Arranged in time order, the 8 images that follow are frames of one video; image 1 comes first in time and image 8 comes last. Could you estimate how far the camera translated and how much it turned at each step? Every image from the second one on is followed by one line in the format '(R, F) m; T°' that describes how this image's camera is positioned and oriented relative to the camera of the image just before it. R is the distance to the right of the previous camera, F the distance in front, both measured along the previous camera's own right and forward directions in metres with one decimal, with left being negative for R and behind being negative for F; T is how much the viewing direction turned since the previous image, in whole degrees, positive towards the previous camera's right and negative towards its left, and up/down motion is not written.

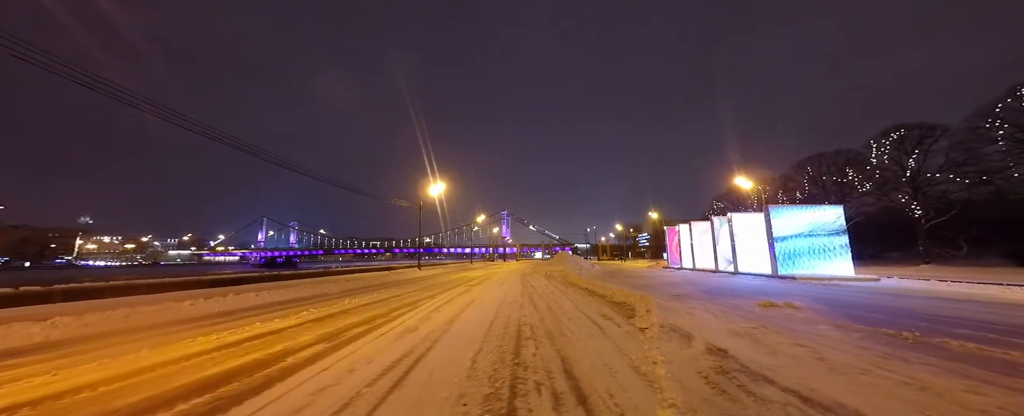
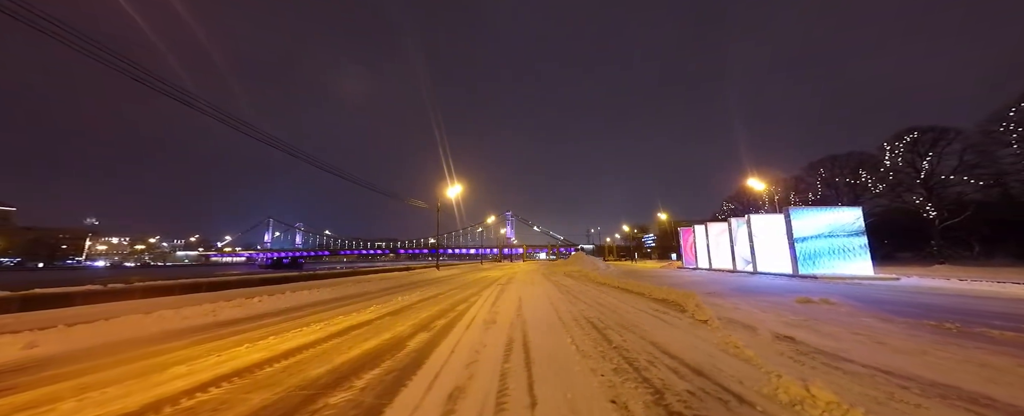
(-1.9, -0.8) m; 0°
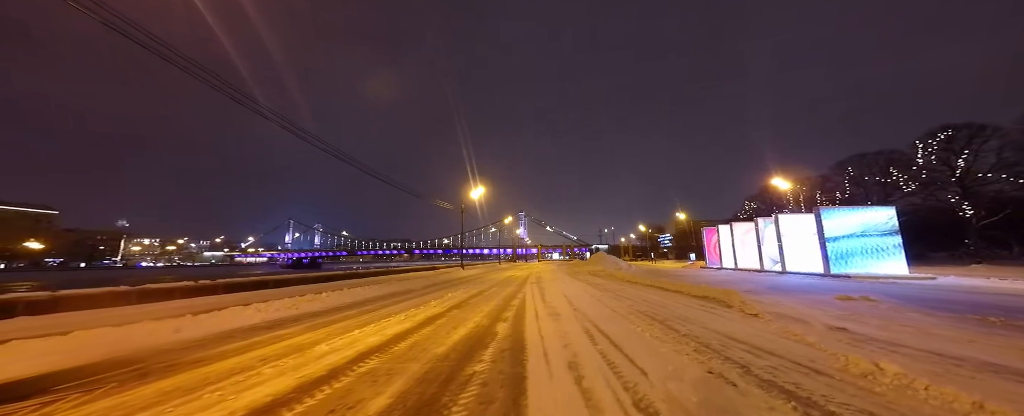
(-1.5, -0.9) m; -2°
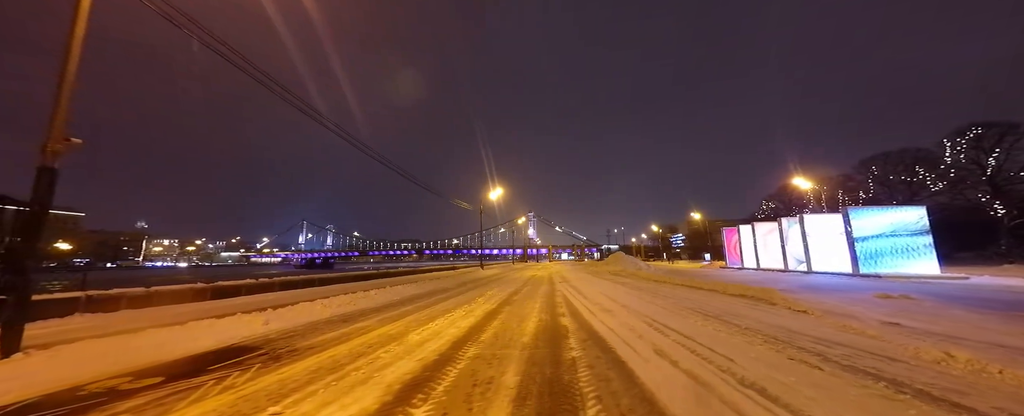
(-1.5, -0.6) m; -1°
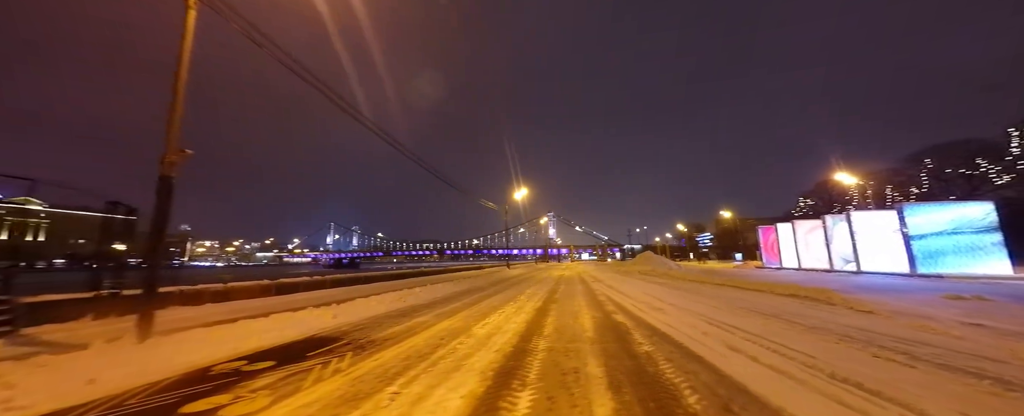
(-1.0, -0.3) m; -3°
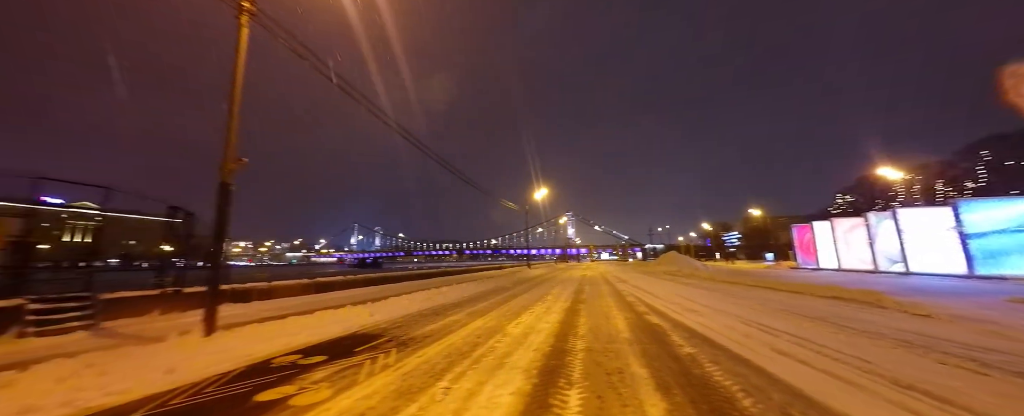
(-0.4, -0.1) m; -3°
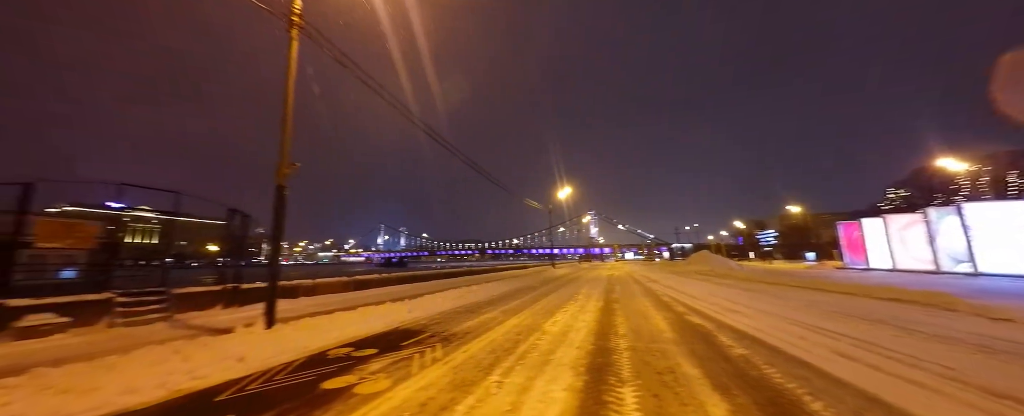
(-0.4, -0.1) m; -4°
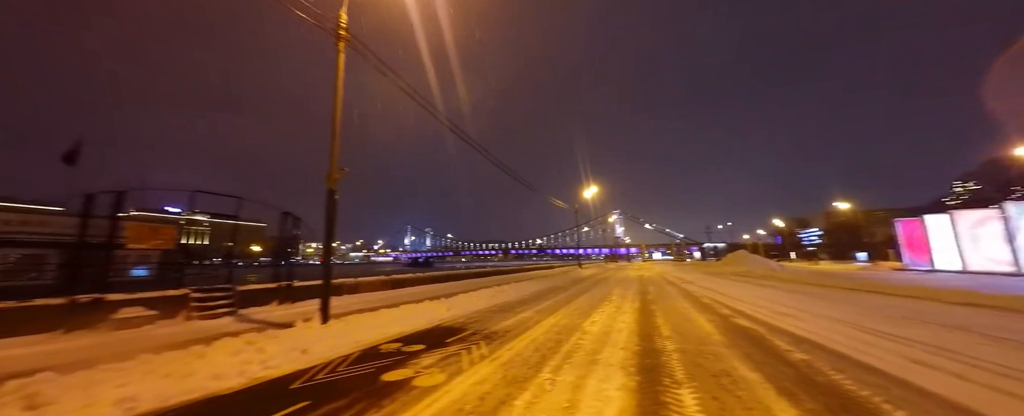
(-0.4, -0.1) m; -4°
